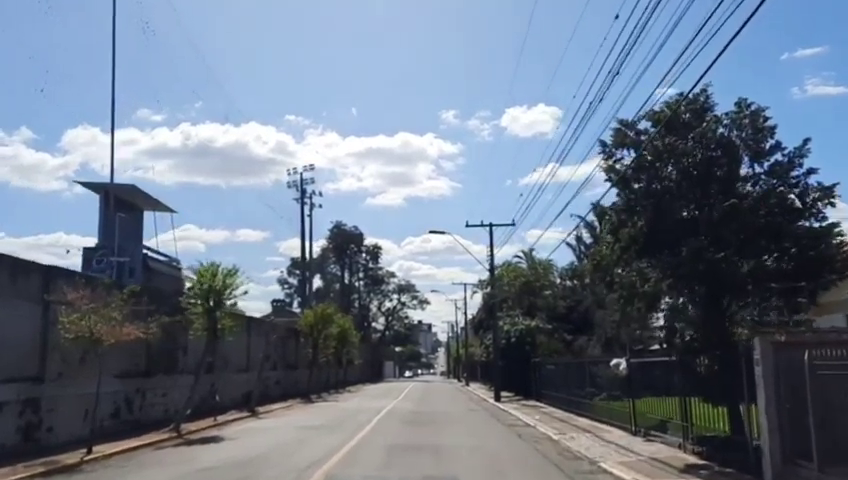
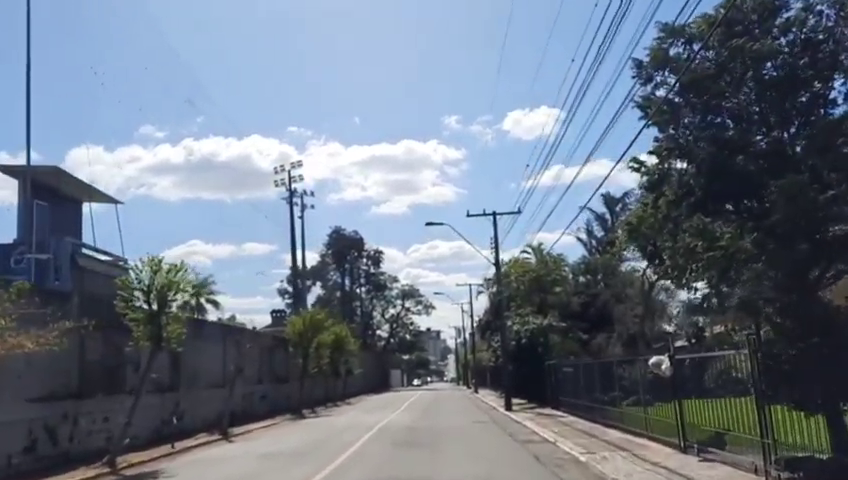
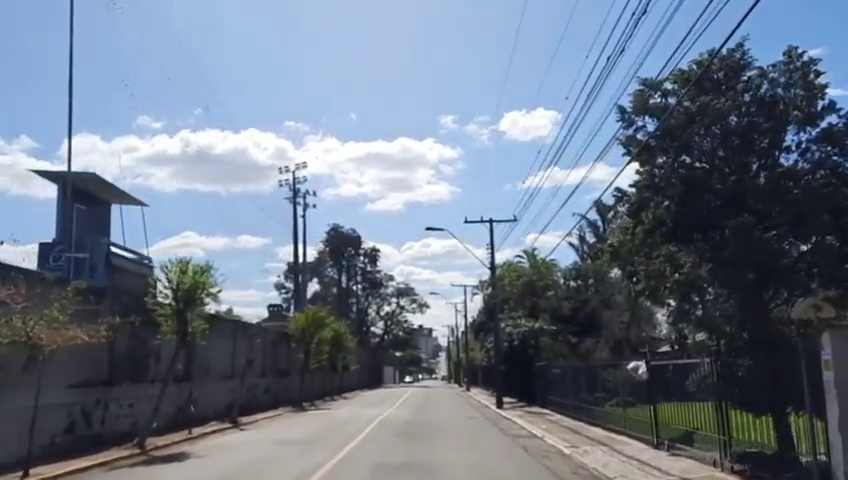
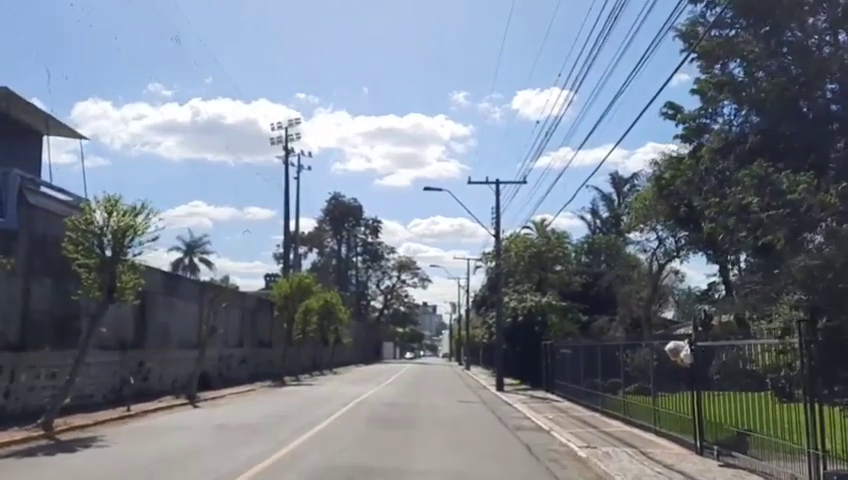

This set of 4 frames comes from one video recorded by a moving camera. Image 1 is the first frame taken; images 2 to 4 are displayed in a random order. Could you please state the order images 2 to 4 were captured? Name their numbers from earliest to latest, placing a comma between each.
3, 2, 4
